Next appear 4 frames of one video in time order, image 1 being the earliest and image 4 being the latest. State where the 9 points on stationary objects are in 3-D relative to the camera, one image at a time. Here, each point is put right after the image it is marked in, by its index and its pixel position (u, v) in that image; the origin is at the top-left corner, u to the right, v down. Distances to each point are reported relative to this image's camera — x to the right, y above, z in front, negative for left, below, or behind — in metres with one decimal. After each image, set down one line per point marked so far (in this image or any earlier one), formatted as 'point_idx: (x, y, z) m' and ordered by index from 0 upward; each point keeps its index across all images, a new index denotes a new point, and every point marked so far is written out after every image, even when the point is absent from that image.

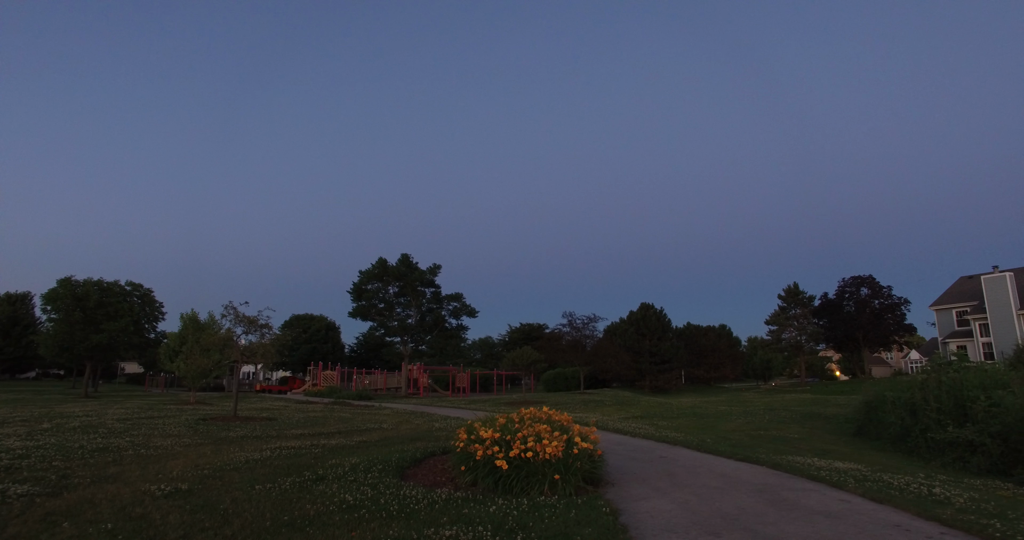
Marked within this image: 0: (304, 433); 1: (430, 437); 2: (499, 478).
0: (-5.3, -4.2, +15.5) m
1: (-1.9, -4.0, +14.5) m
2: (-0.1, -2.5, +7.2) m
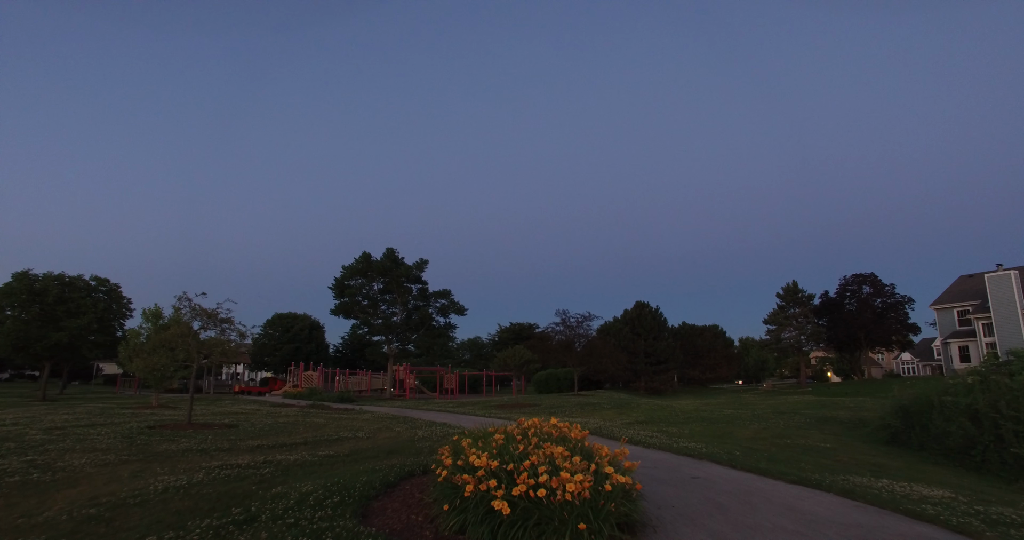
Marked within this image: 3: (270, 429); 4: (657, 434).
0: (-5.4, -3.8, +13.2) m
1: (-2.0, -3.6, +12.3) m
2: (-0.1, -2.1, +5.1) m
3: (-7.0, -4.6, +17.4) m
4: (+4.1, -4.6, +17.0) m
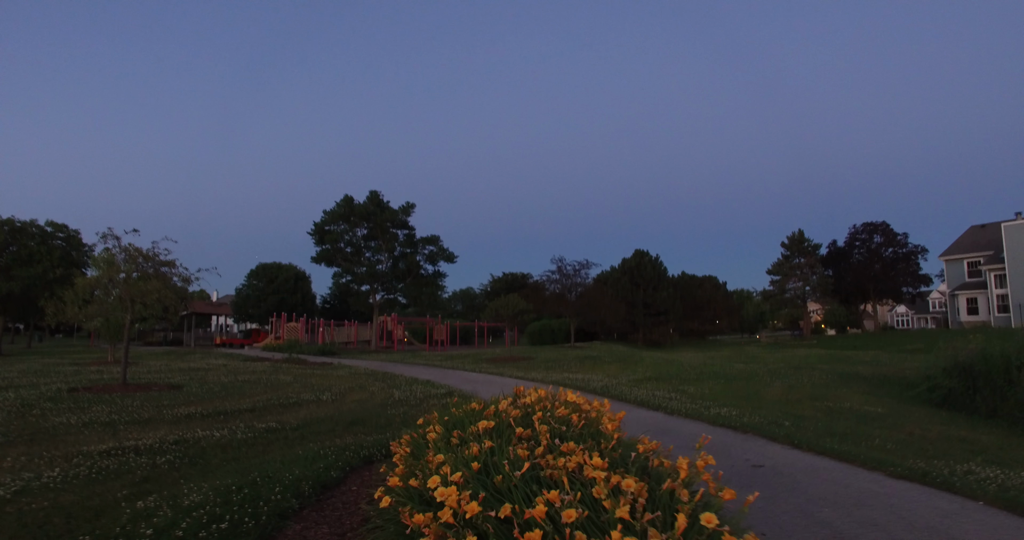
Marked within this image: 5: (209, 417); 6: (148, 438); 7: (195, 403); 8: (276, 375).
0: (-5.5, -2.5, +10.7) m
1: (-2.1, -2.4, +9.7) m
2: (-0.1, -1.5, +2.5) m
3: (-7.1, -2.9, +14.9) m
4: (+3.9, -3.0, +14.6) m
5: (-5.1, -2.5, +10.2) m
6: (-4.9, -2.3, +8.2) m
7: (-6.3, -2.6, +12.1) m
8: (-7.6, -3.4, +19.6) m
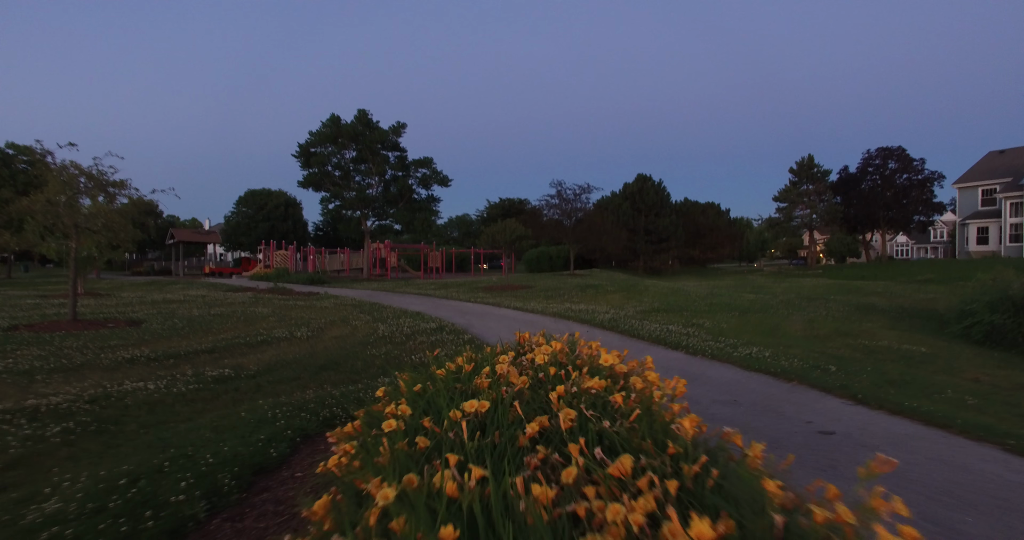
0: (-5.6, -1.3, +9.1) m
1: (-2.1, -1.3, +8.2) m
2: (-0.1, -1.2, +0.9) m
3: (-7.2, -1.2, +13.3) m
4: (+3.9, -1.3, +13.2) m
5: (-5.1, -1.3, +8.7) m
6: (-4.9, -1.3, +6.7) m
7: (-6.3, -1.2, +10.5) m
8: (-7.6, -1.1, +18.1) m
